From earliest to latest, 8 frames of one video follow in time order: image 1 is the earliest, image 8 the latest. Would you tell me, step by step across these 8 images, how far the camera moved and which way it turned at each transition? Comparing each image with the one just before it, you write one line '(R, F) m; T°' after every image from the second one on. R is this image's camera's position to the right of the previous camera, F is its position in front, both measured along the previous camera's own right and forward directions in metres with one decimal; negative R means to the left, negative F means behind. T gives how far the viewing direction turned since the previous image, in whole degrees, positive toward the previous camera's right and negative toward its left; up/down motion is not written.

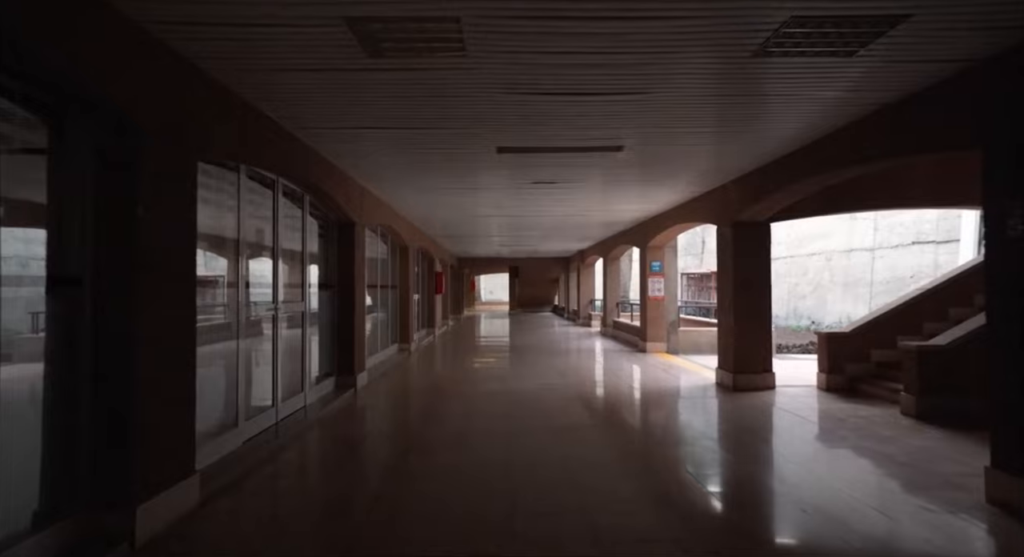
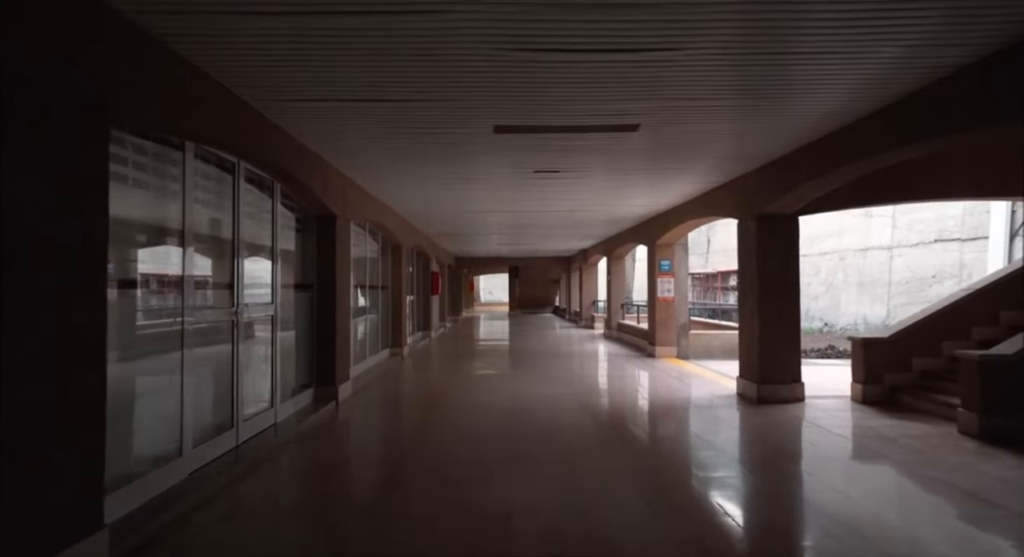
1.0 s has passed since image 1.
(0.0, +0.6) m; 0°
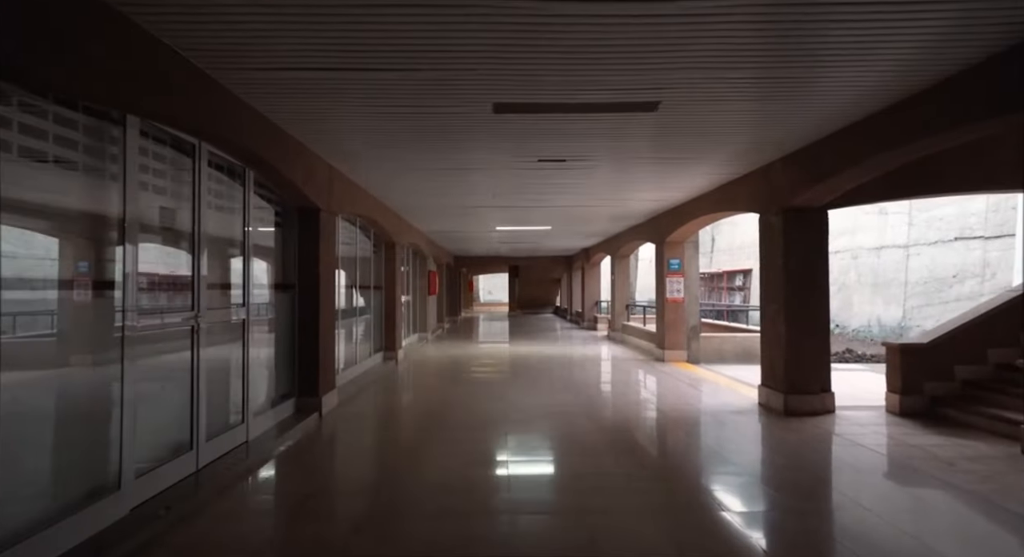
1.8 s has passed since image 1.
(0.0, +0.5) m; 0°
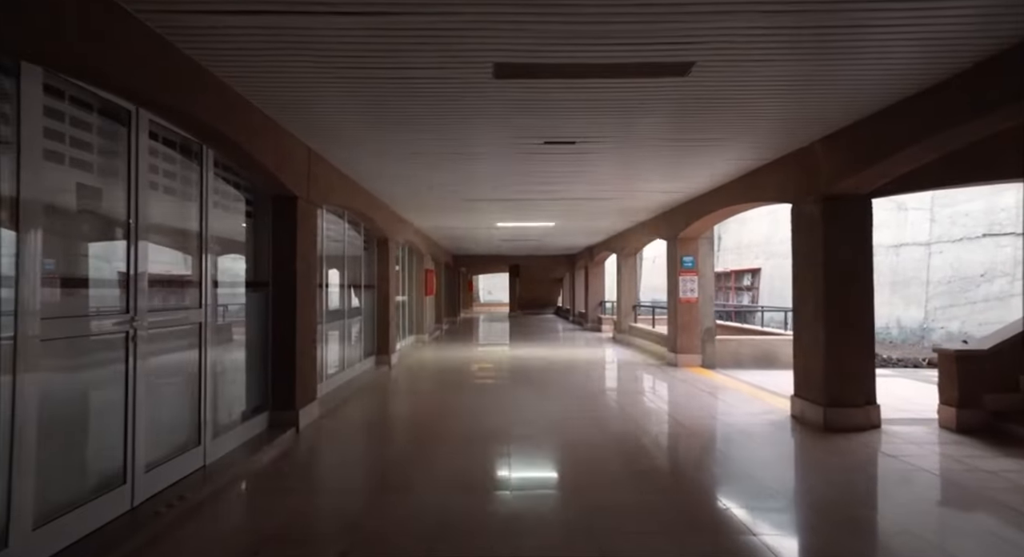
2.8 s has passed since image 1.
(0.0, +0.6) m; 0°
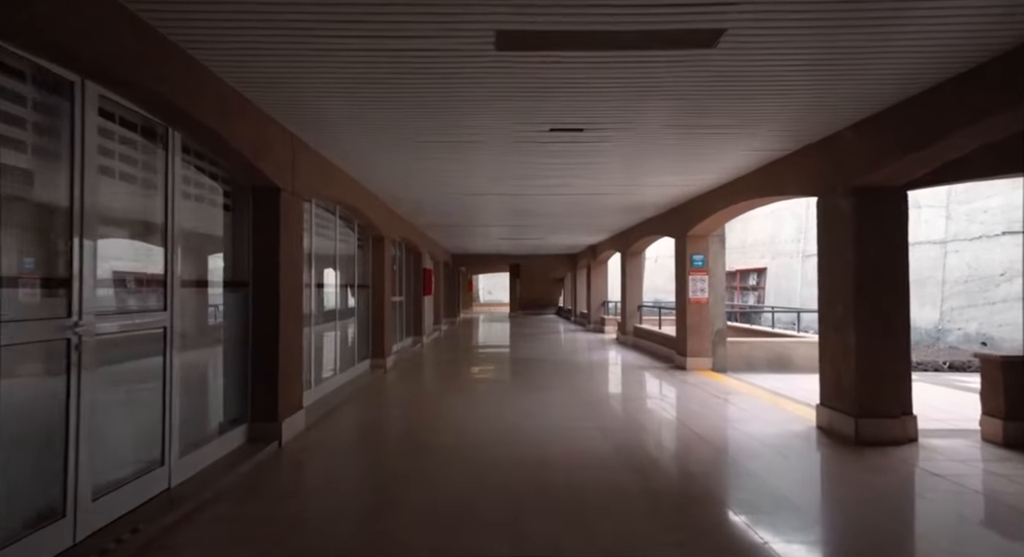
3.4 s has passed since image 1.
(0.0, +0.4) m; 0°
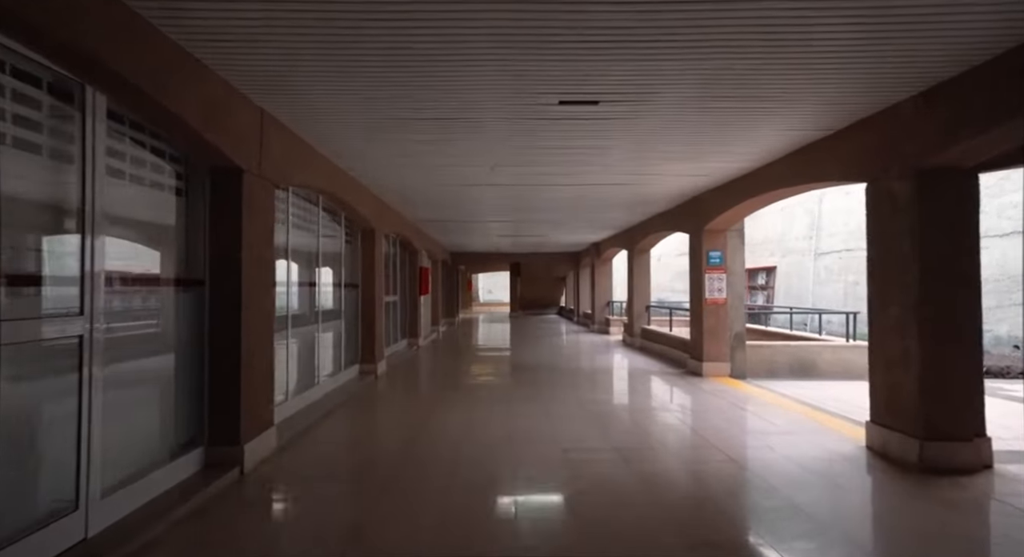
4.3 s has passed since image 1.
(0.0, +0.6) m; 0°
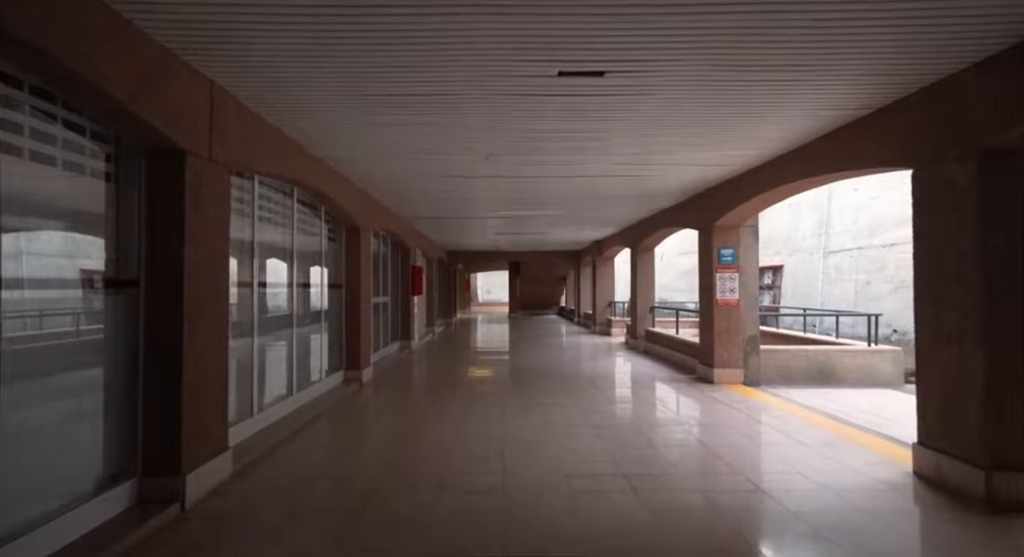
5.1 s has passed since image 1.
(+0.1, +0.5) m; 0°
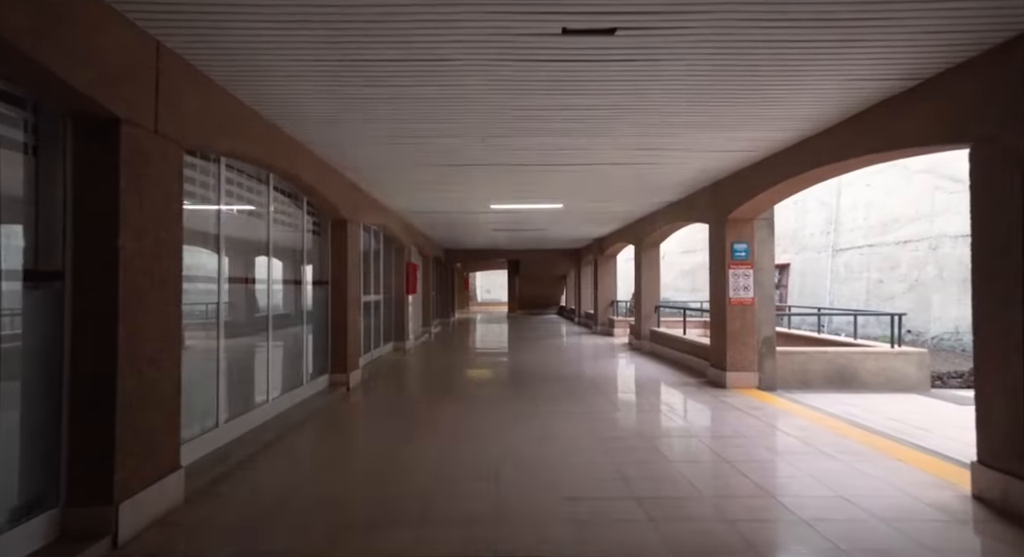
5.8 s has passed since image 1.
(0.0, +0.4) m; 0°
